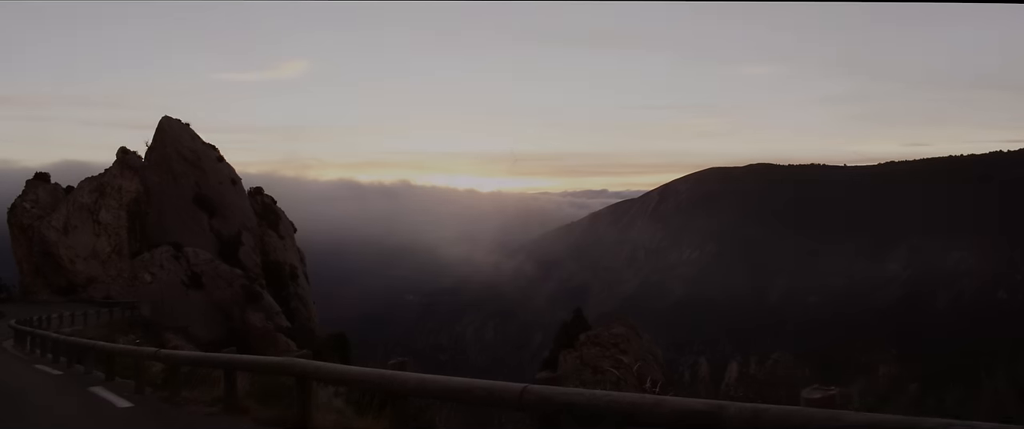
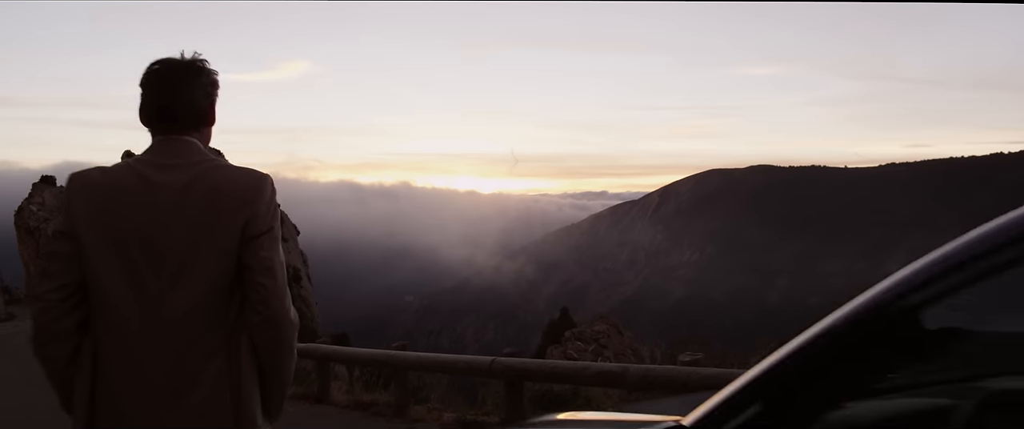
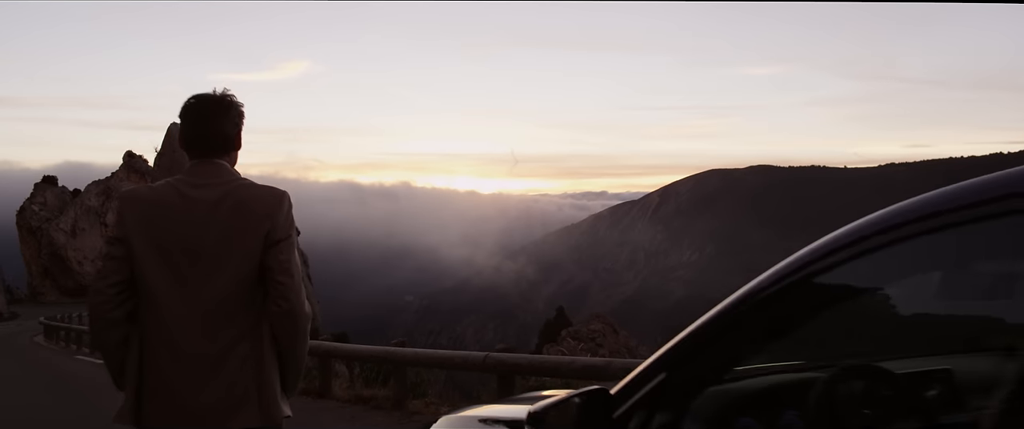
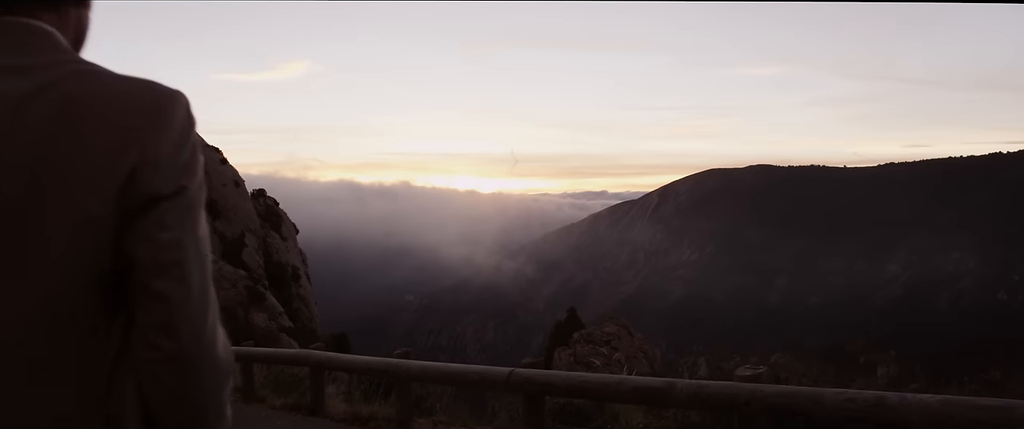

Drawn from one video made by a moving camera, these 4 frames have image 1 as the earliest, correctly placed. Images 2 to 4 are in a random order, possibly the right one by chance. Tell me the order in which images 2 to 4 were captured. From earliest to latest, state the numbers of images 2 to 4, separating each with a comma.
4, 2, 3
